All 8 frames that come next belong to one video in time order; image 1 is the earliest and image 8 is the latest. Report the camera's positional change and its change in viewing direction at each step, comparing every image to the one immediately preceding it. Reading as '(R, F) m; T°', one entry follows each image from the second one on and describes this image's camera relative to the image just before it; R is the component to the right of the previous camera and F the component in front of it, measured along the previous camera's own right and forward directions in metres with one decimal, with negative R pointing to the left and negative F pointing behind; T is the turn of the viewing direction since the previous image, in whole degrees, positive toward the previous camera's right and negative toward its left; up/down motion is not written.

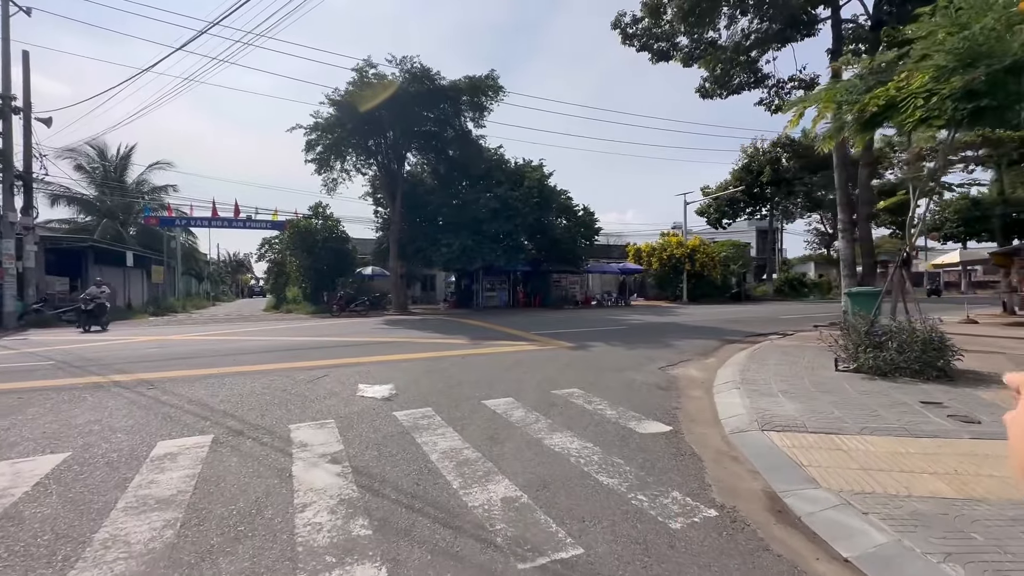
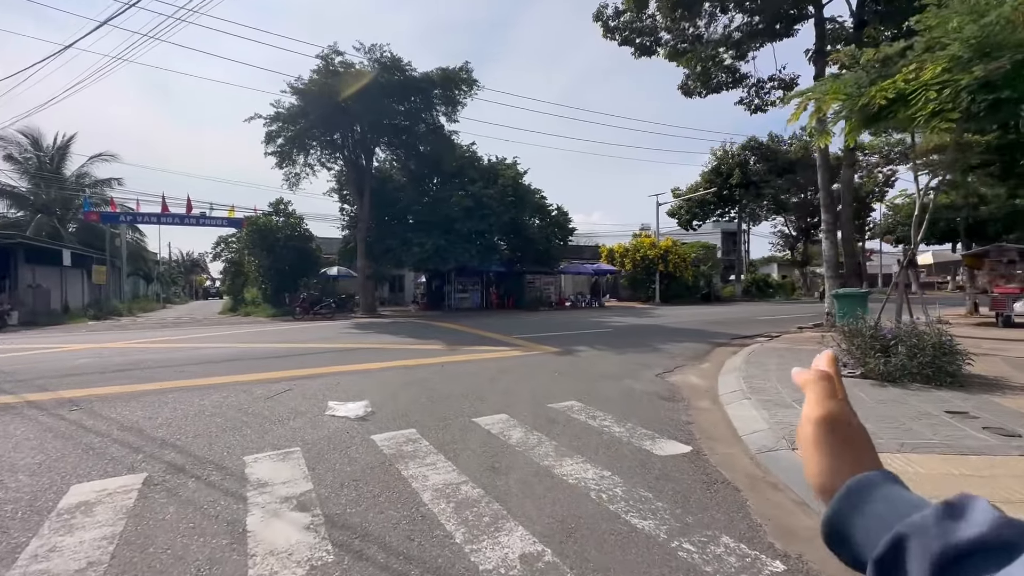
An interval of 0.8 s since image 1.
(-0.4, +0.9) m; +4°
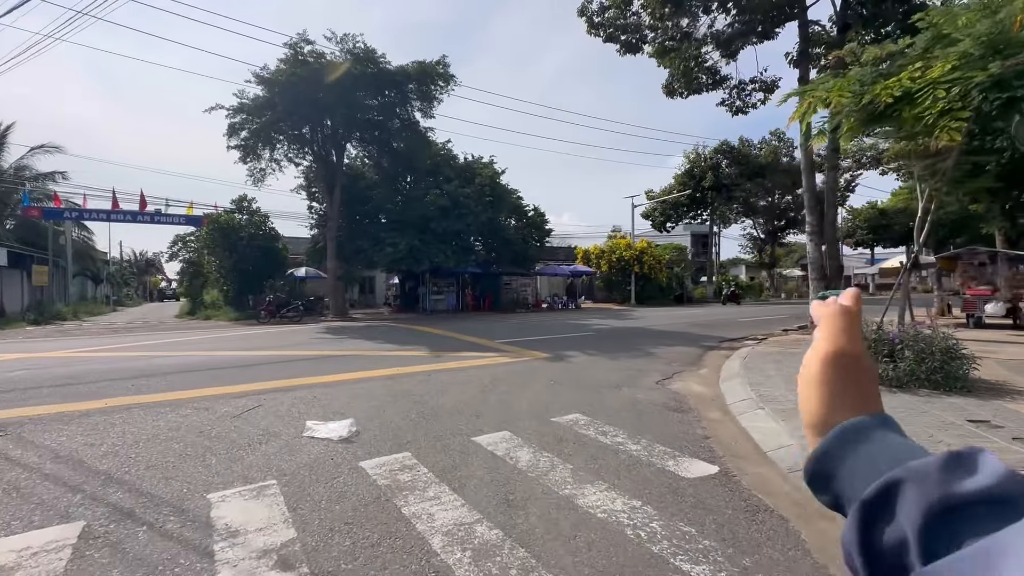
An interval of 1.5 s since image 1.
(-0.4, +0.6) m; +4°
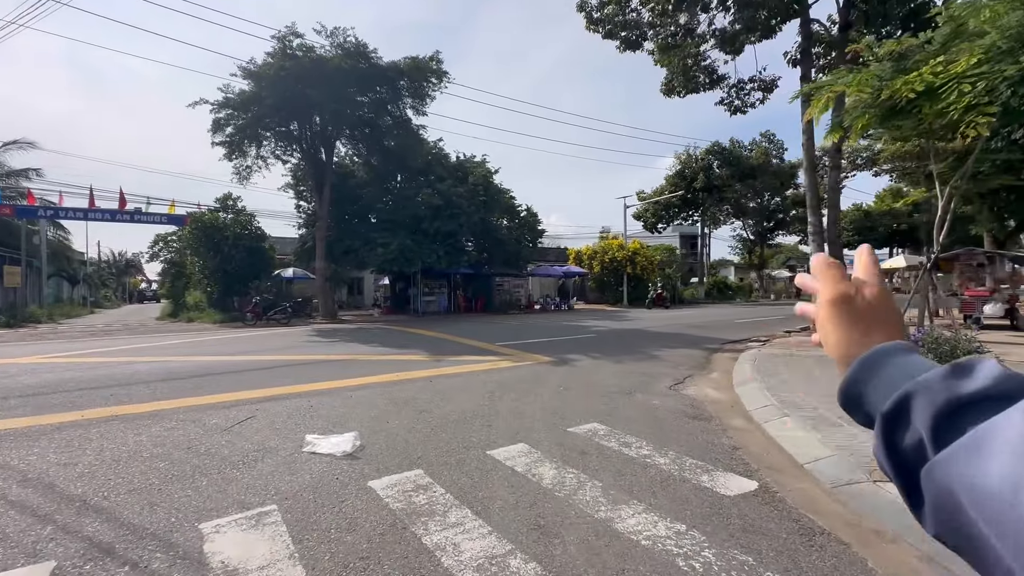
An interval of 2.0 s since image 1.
(-0.4, +0.4) m; +2°
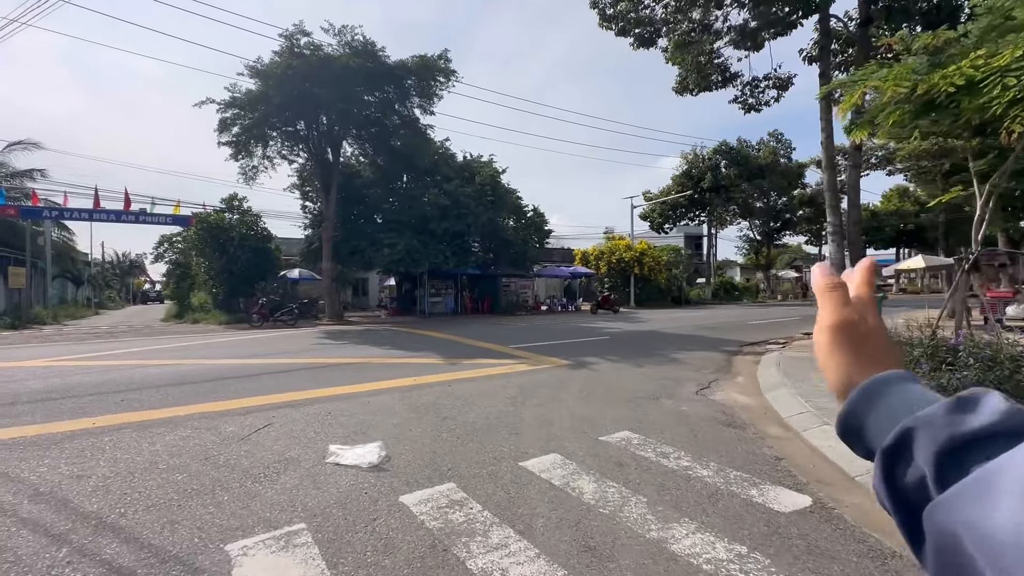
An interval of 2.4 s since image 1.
(-0.3, +0.3) m; 0°
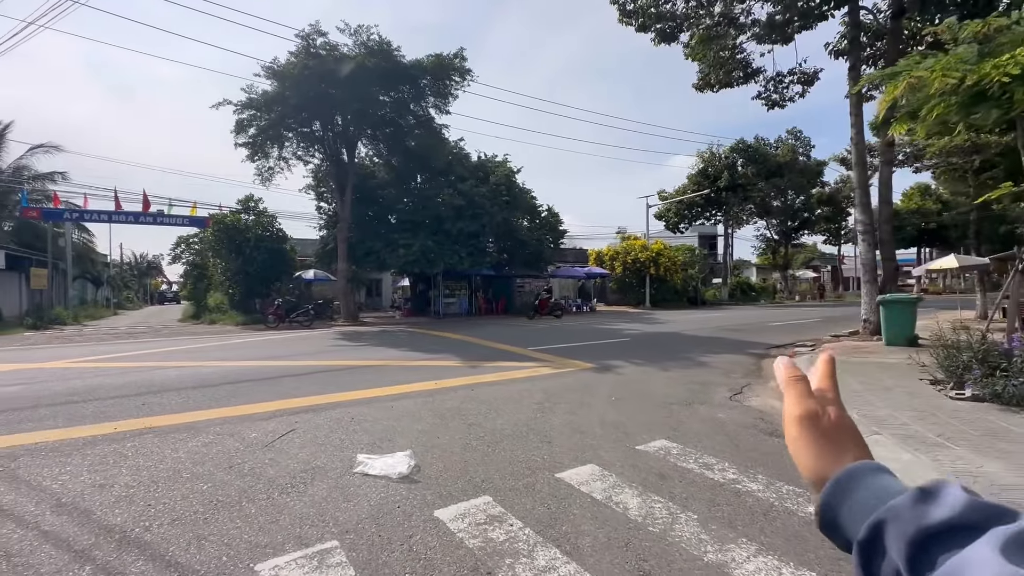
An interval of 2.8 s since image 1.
(-0.3, +0.2) m; -1°
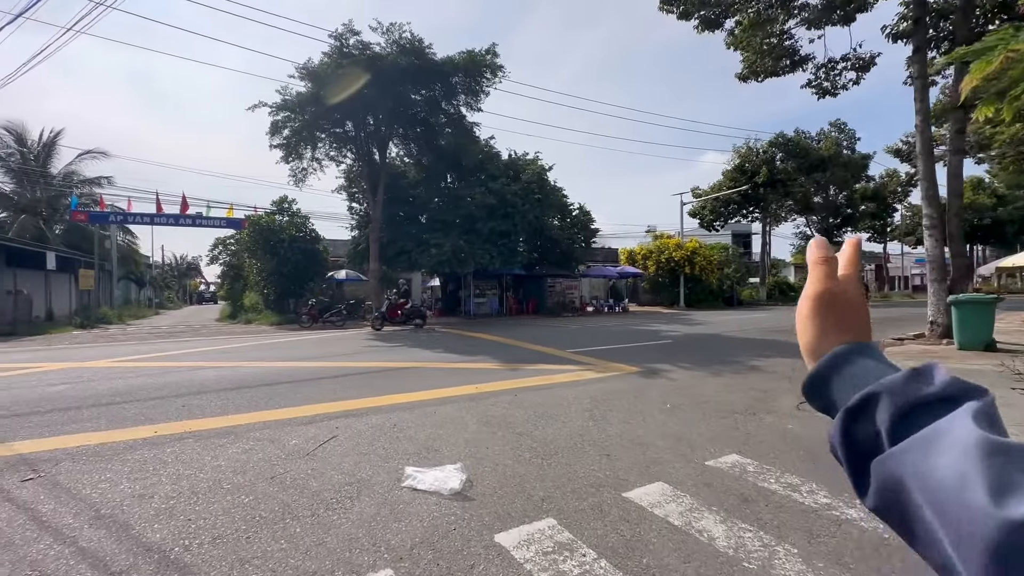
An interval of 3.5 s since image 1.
(-0.3, +0.4) m; -3°
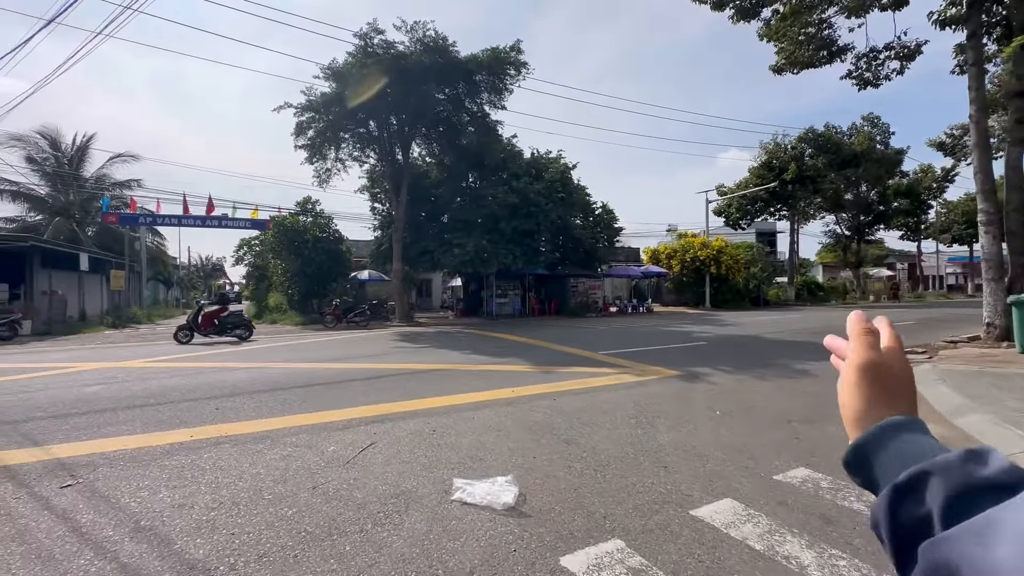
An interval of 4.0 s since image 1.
(-0.3, +0.3) m; -2°
